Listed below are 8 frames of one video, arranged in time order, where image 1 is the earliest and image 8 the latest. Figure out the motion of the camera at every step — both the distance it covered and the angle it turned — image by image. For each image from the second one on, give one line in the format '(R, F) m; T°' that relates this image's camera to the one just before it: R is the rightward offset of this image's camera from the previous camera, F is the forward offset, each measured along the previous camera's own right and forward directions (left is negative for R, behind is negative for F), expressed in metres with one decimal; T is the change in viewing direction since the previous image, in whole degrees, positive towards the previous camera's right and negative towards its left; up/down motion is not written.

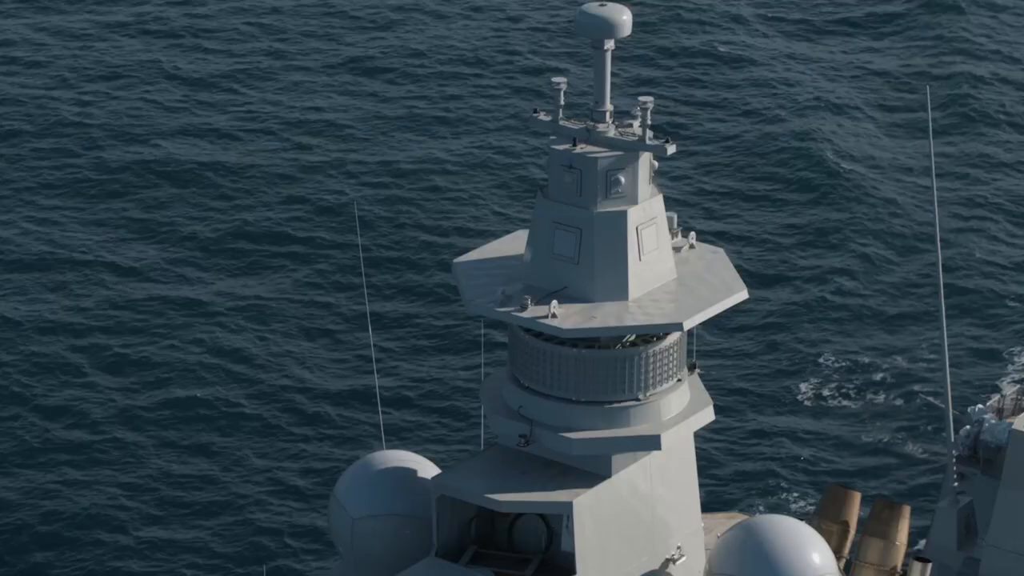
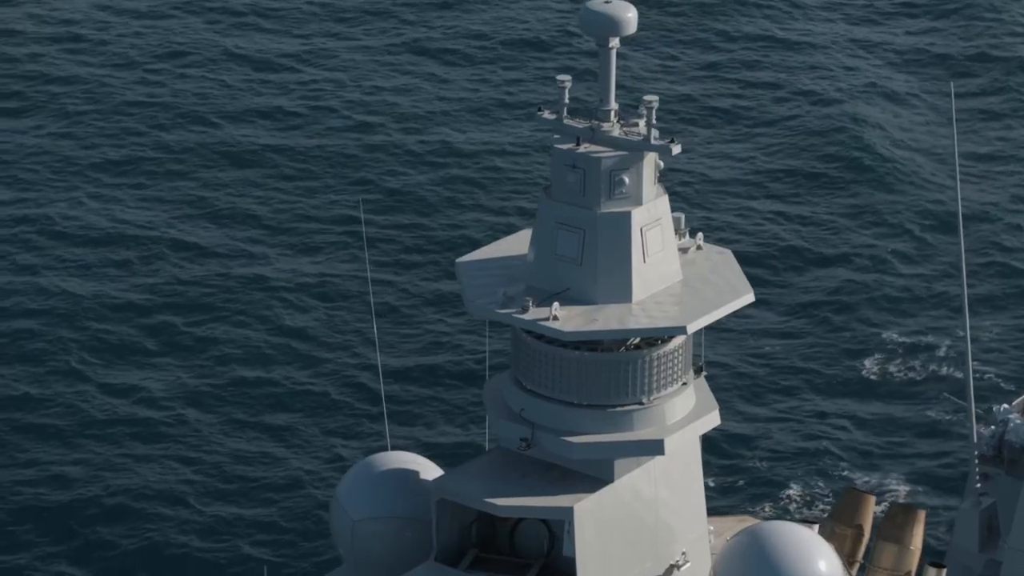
(+0.7, +0.5) m; -1°
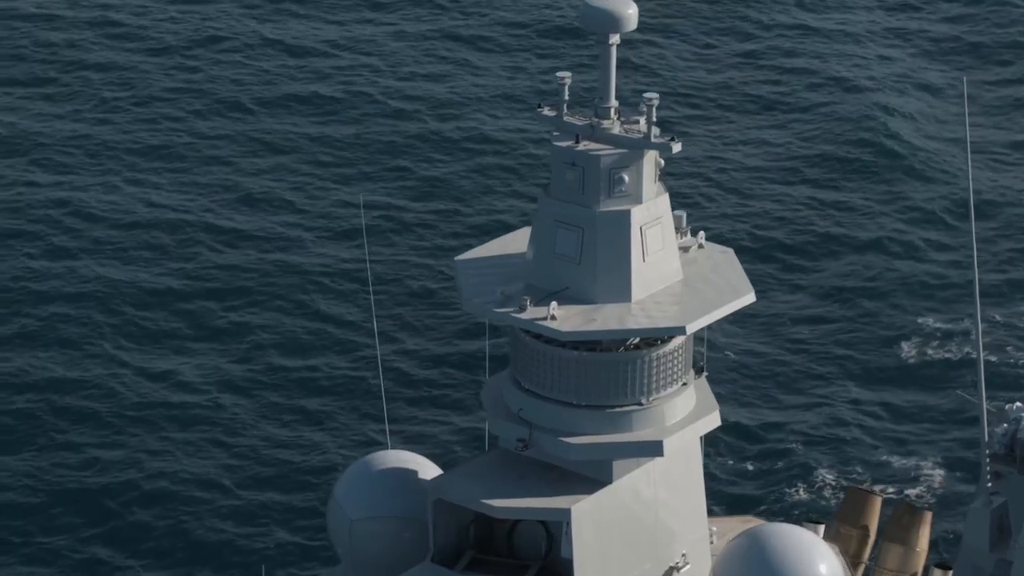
(+0.4, +0.3) m; -1°
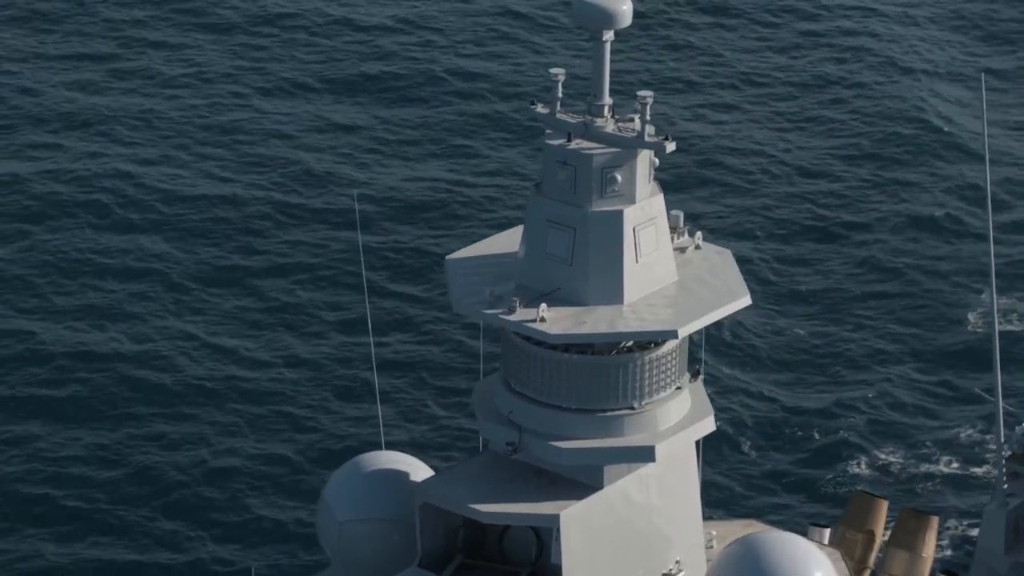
(+0.7, +0.7) m; -1°
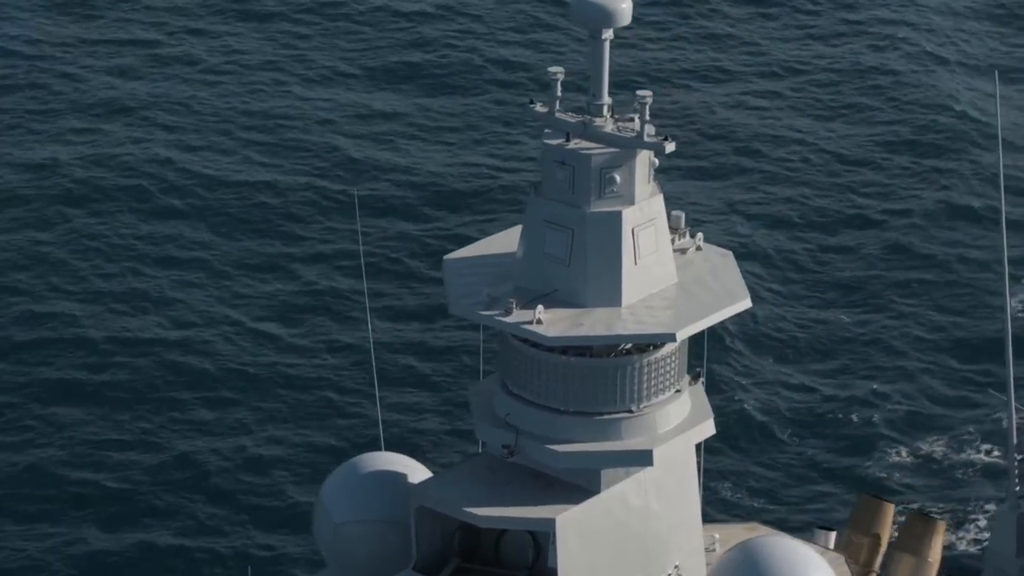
(+0.4, +0.4) m; -1°
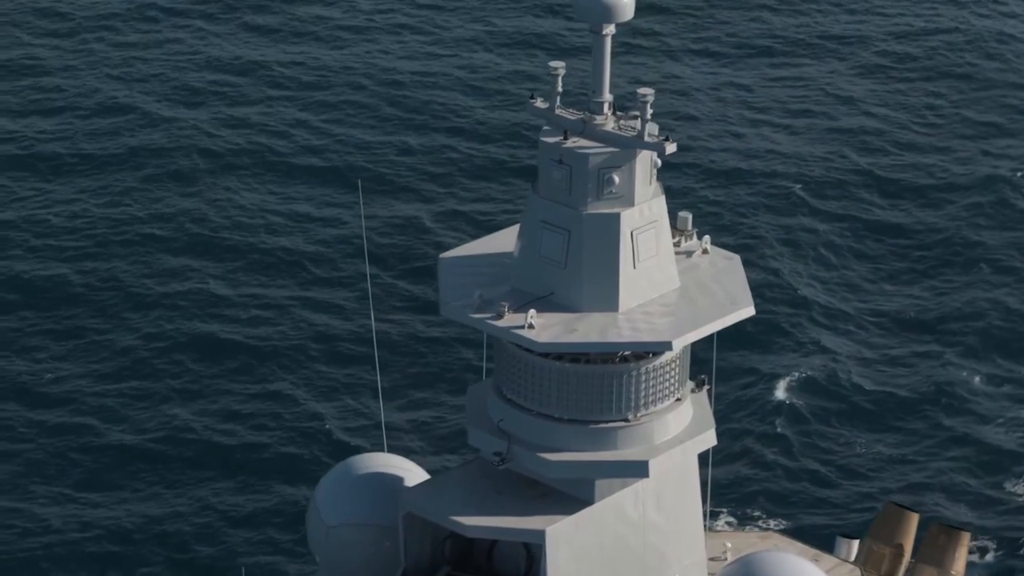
(+1.4, +1.1) m; -2°
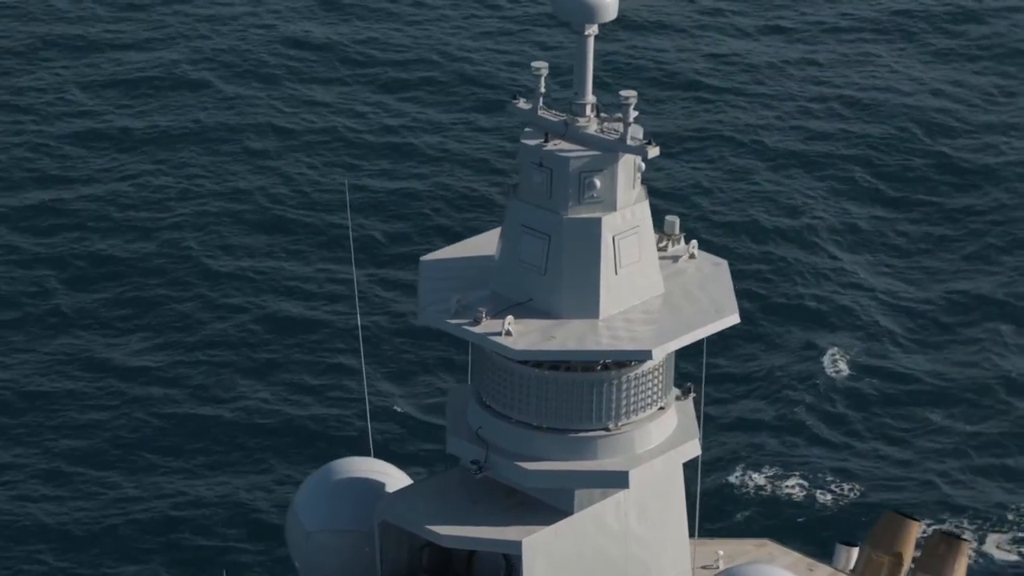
(+0.9, +0.7) m; -1°
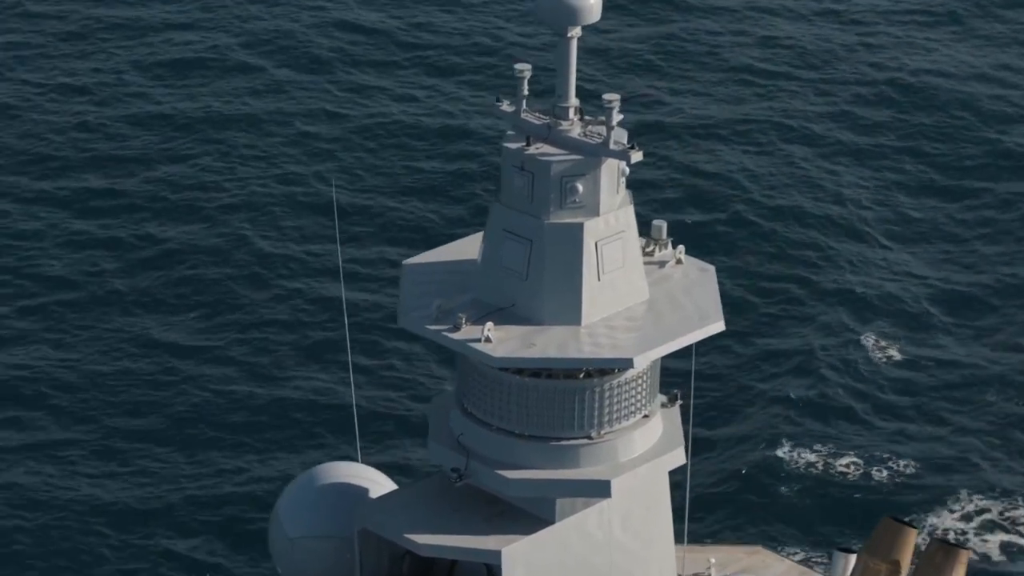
(+0.8, +0.5) m; -1°
